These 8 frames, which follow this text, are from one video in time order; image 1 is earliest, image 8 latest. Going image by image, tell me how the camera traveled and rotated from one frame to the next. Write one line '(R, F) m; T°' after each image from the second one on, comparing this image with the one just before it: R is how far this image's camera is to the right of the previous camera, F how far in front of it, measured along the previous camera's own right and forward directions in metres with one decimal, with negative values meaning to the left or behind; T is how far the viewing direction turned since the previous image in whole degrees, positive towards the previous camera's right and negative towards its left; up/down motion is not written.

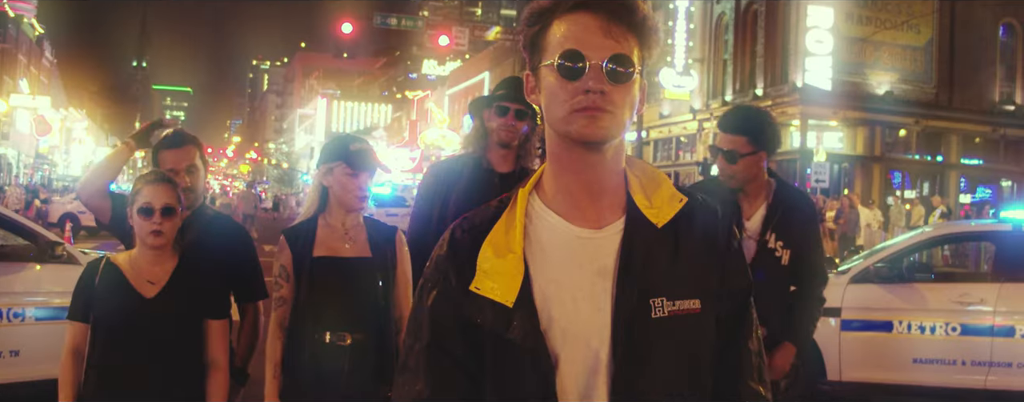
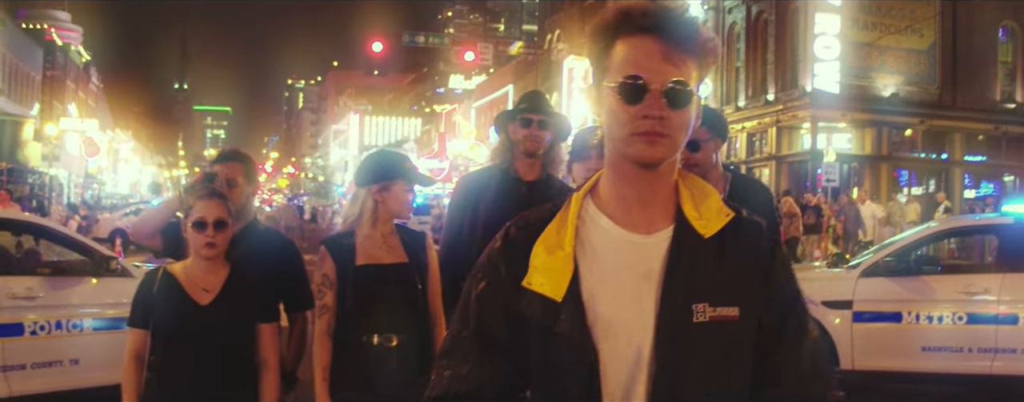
(-0.2, -0.3) m; 0°
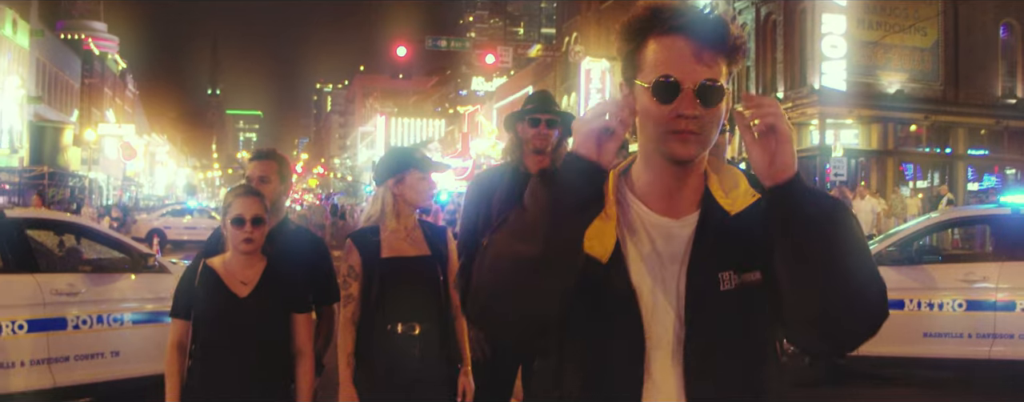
(-0.2, -0.2) m; 0°
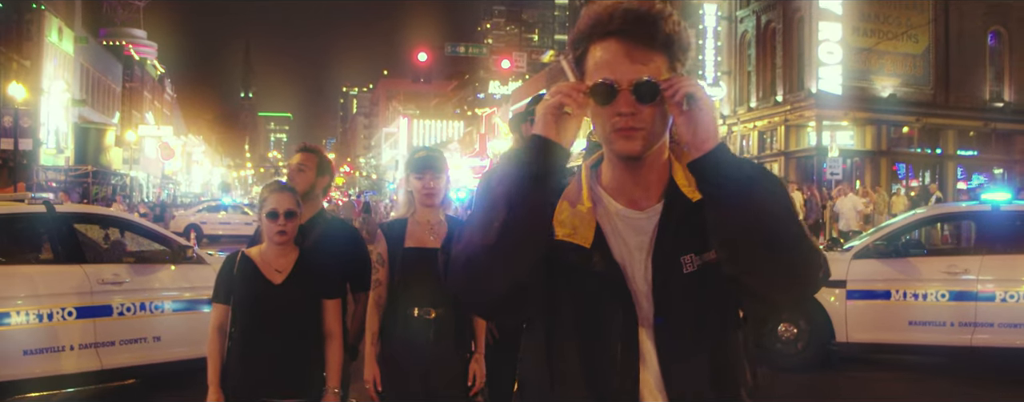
(-0.1, -0.4) m; 0°
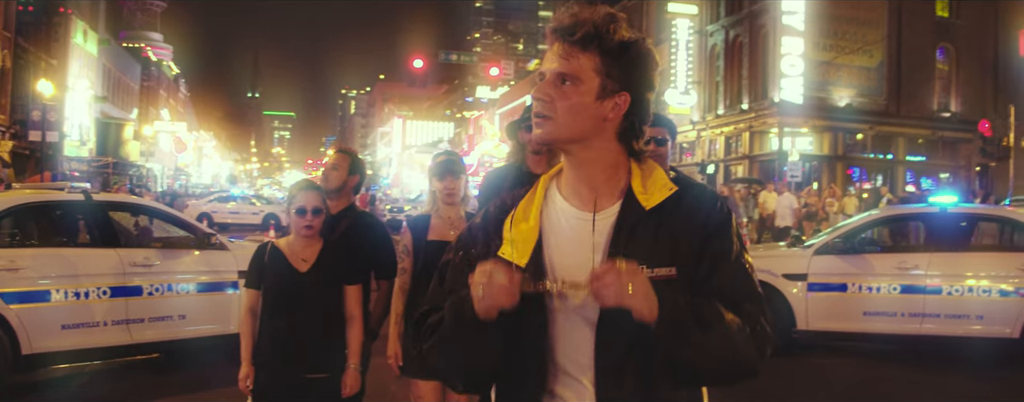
(+0.1, -0.6) m; 0°
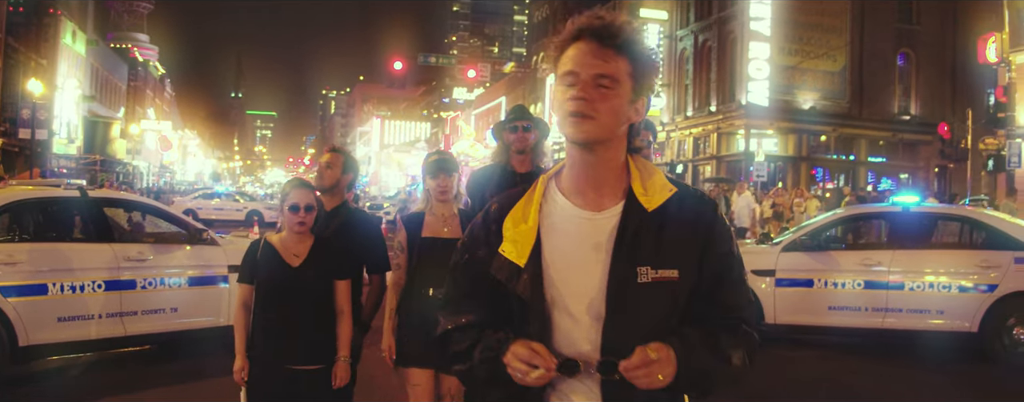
(+0.2, -0.2) m; 0°
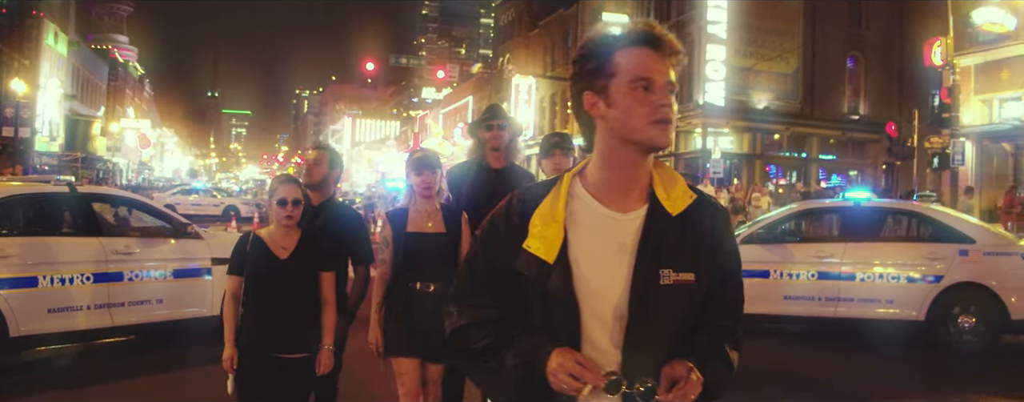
(+0.2, -0.3) m; +1°
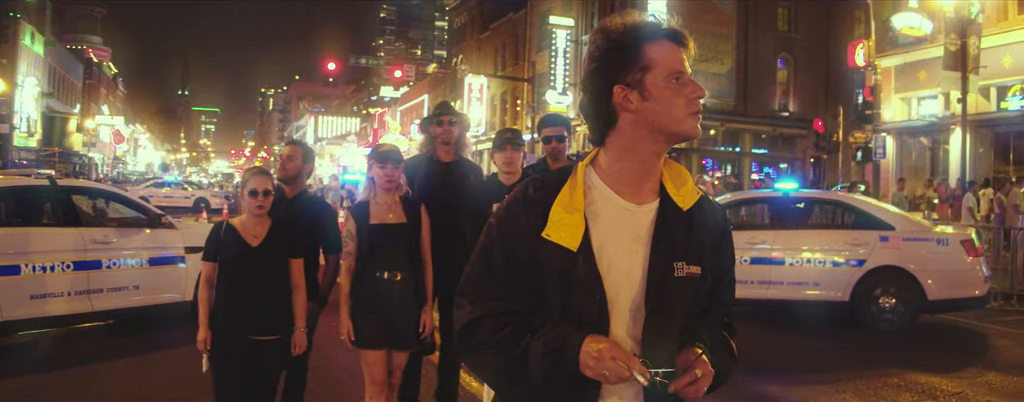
(+0.3, -0.6) m; +1°
